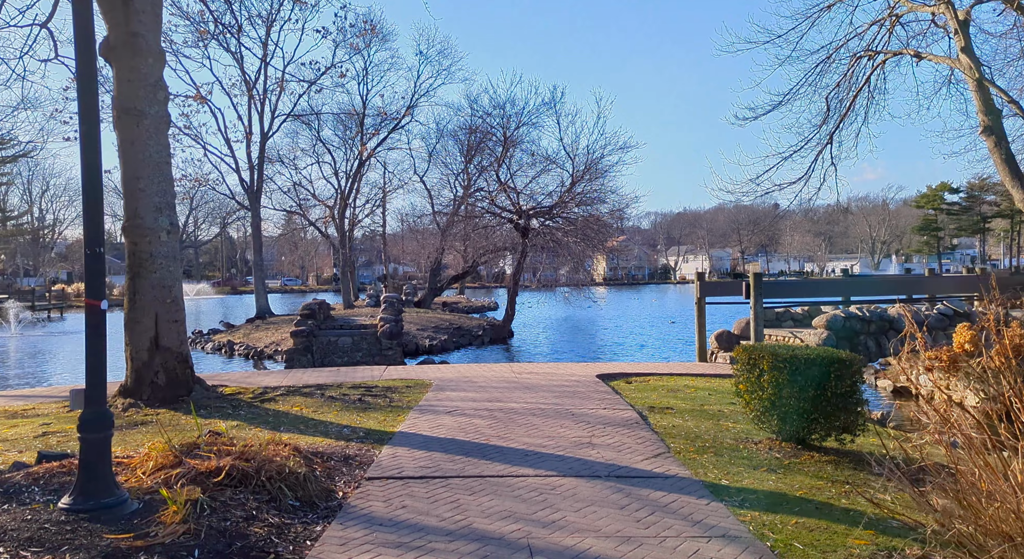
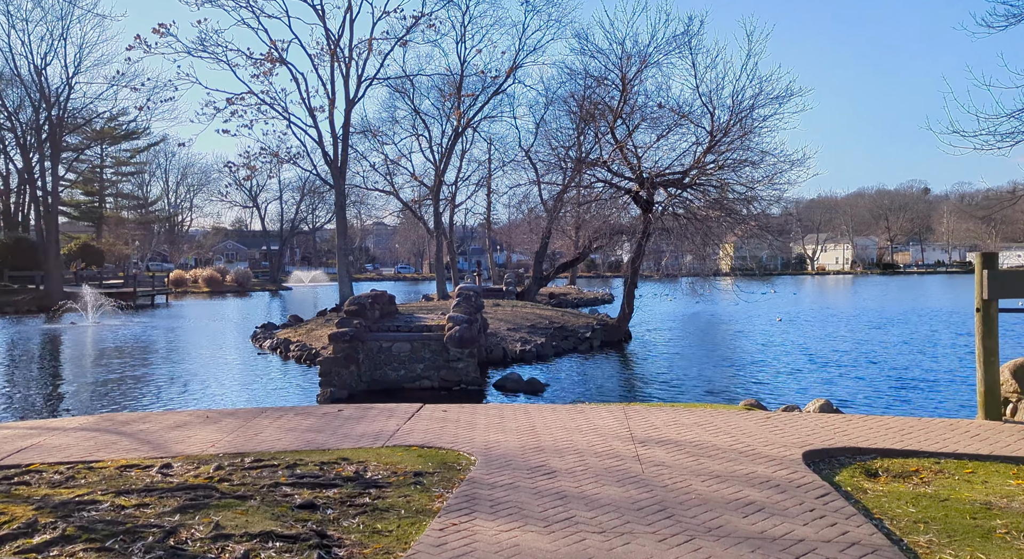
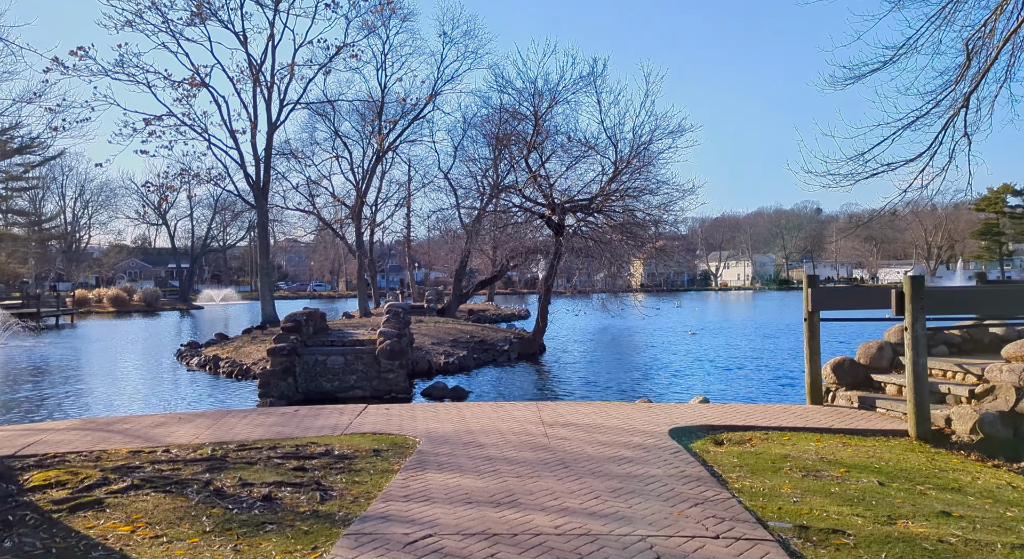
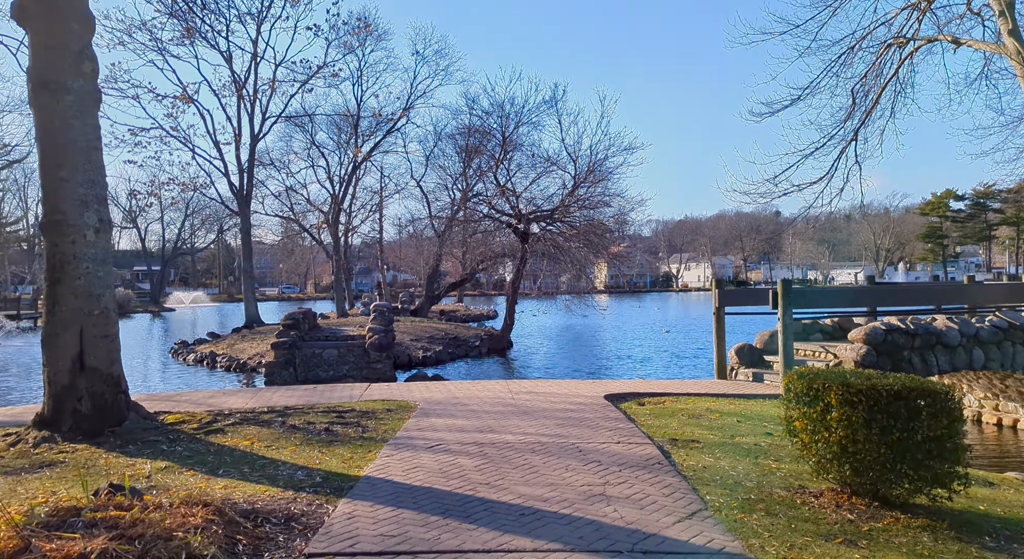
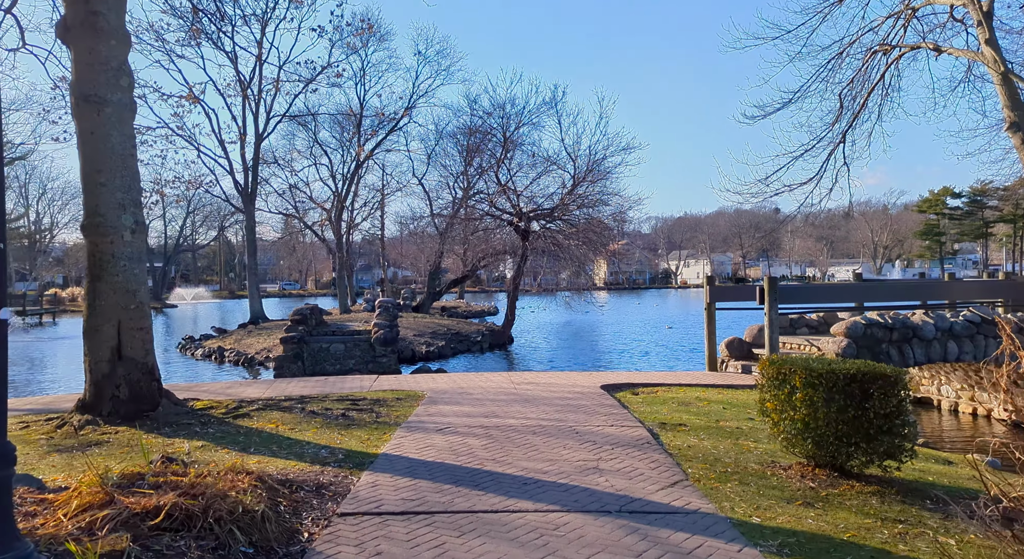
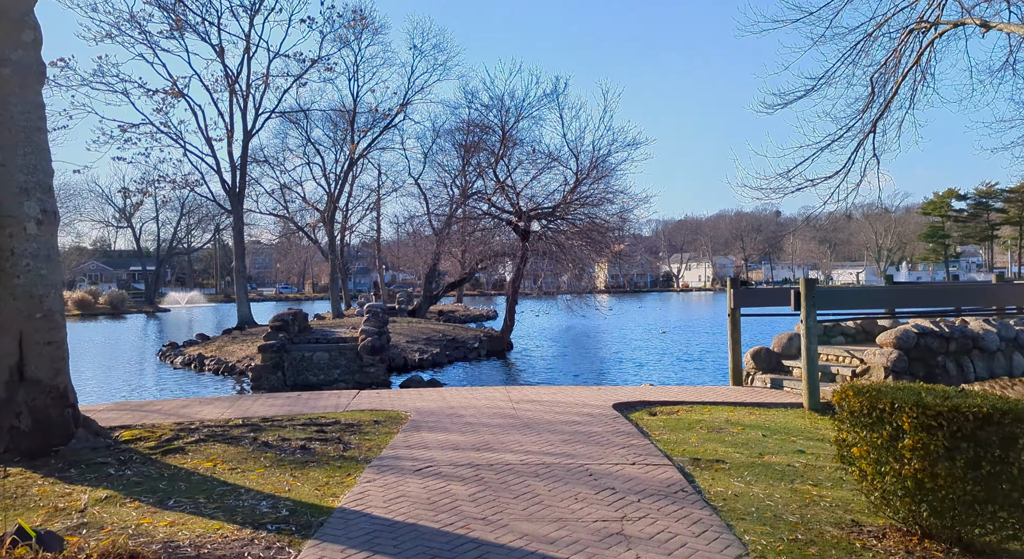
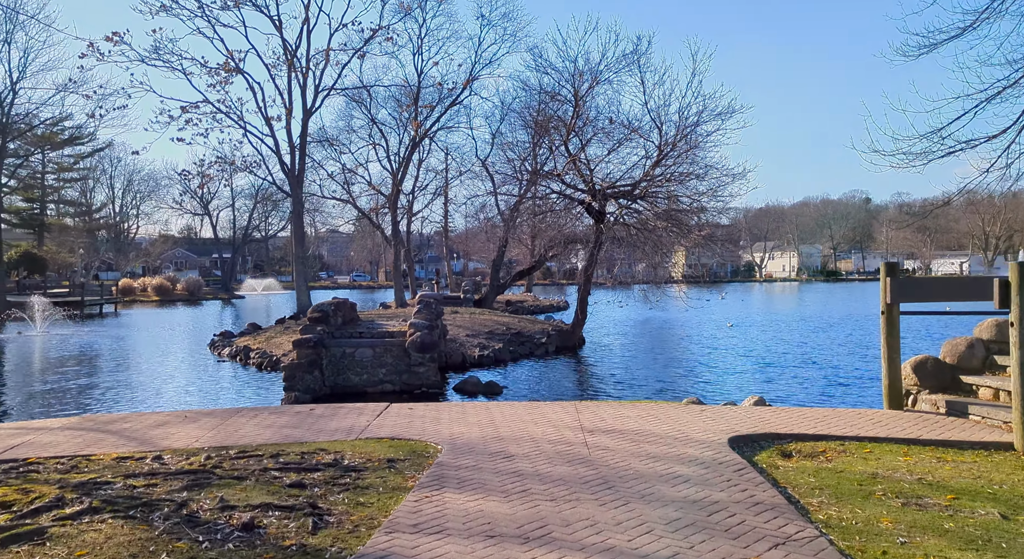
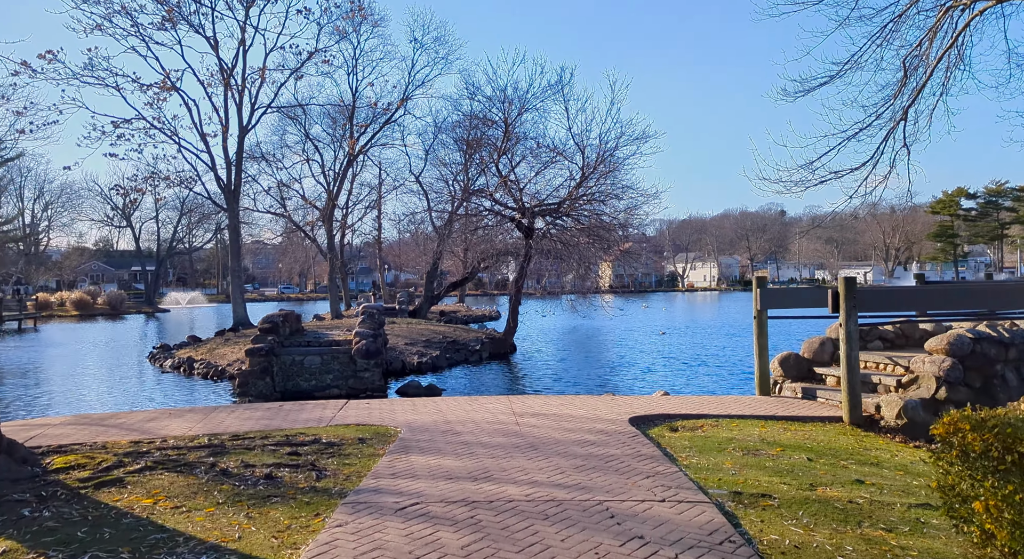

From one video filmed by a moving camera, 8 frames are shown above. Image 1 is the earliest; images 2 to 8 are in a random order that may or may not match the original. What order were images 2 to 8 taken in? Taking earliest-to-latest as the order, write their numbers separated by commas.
5, 4, 6, 8, 3, 7, 2
